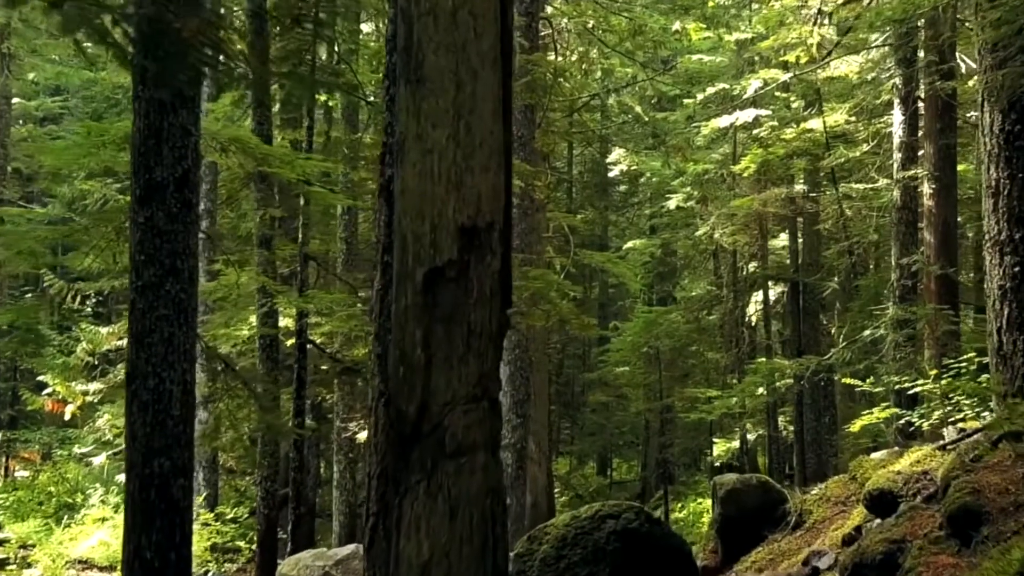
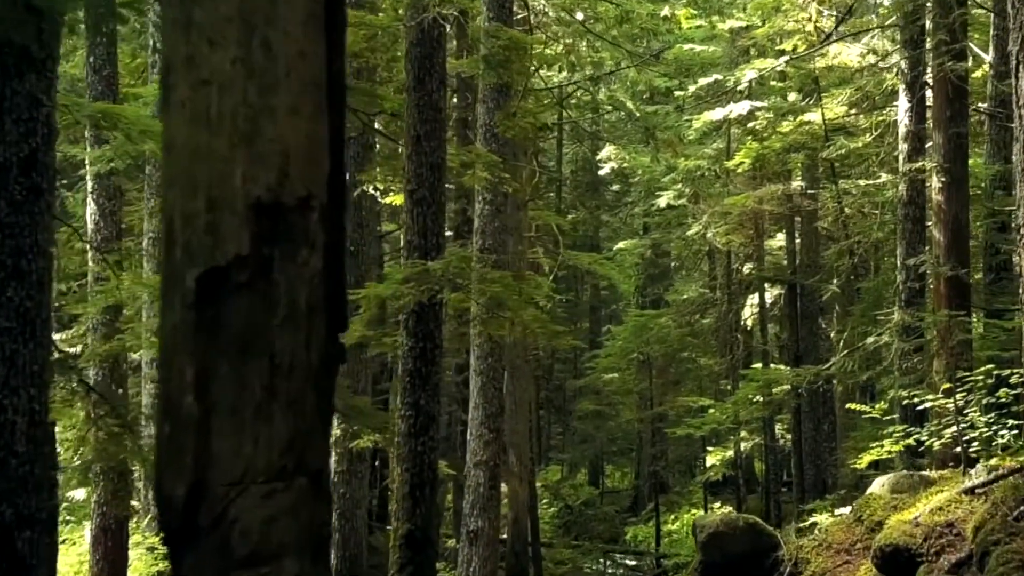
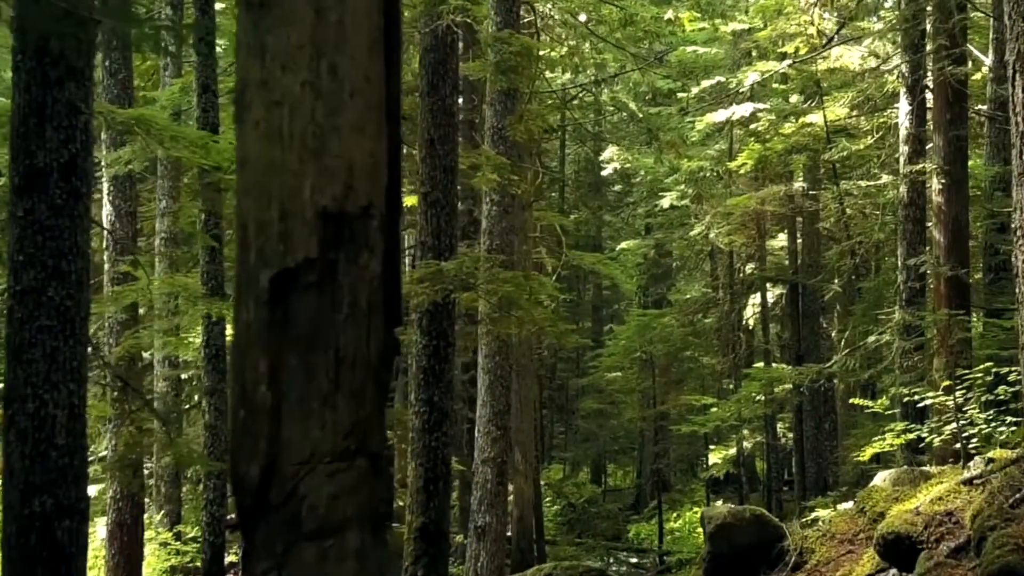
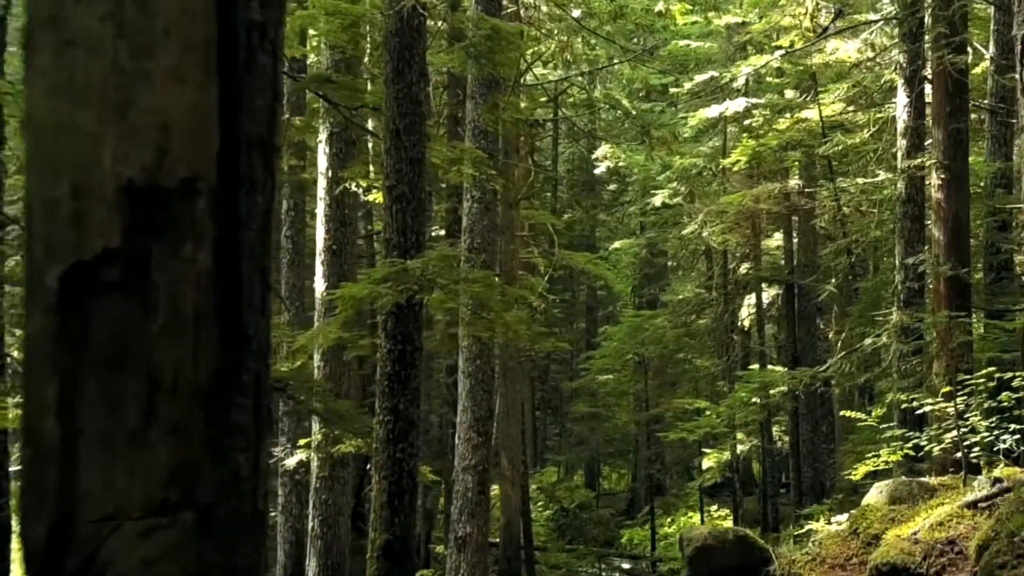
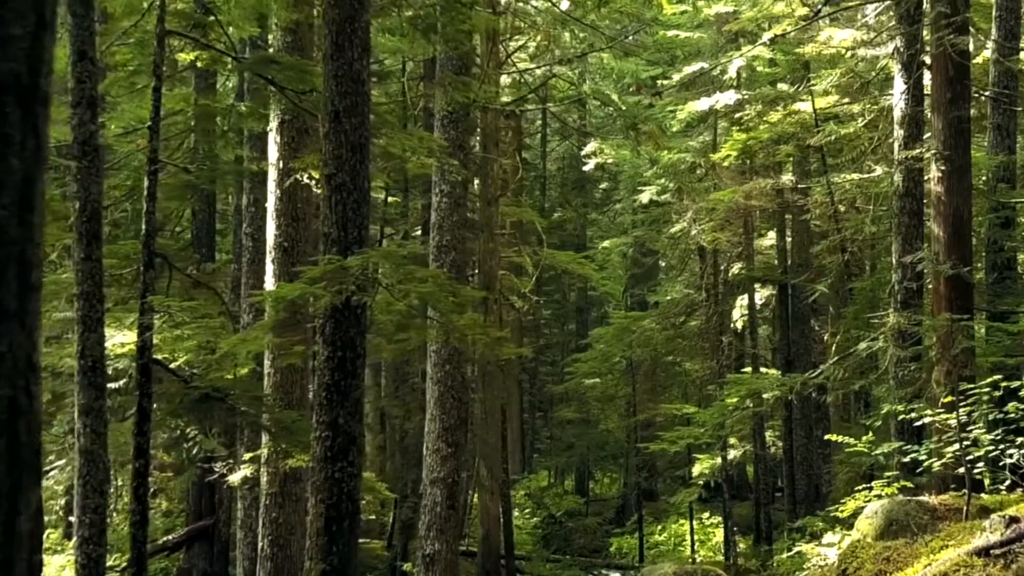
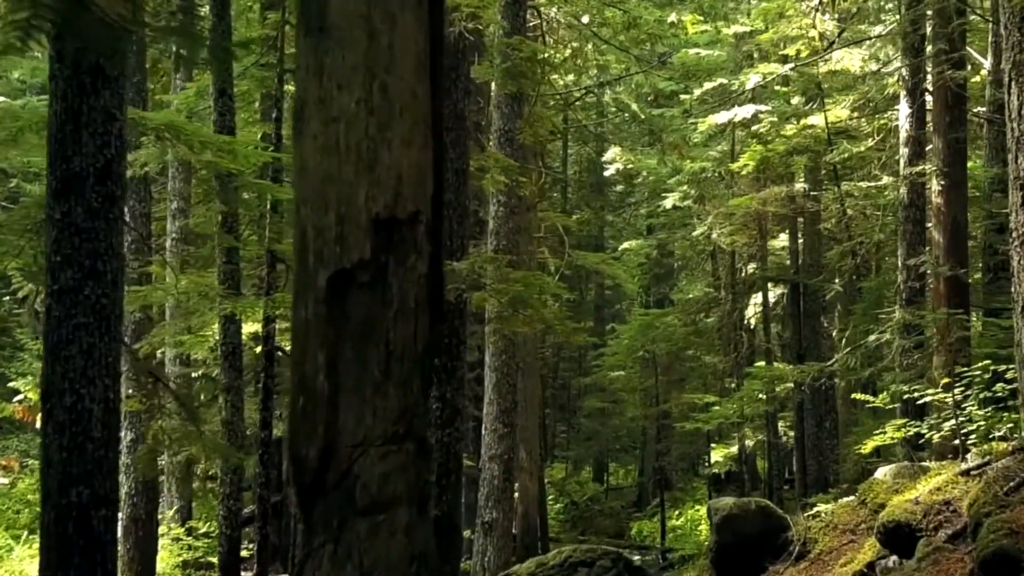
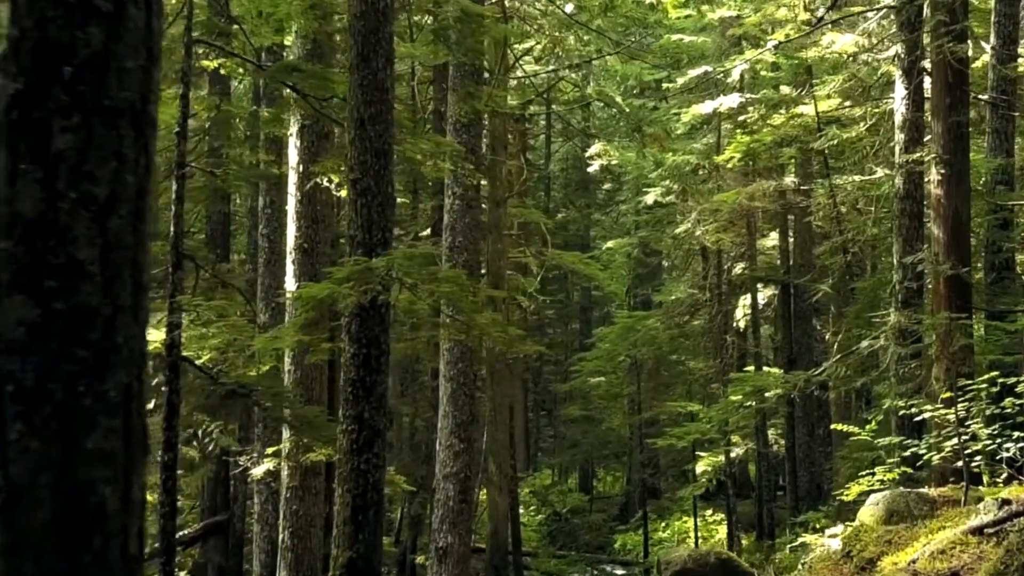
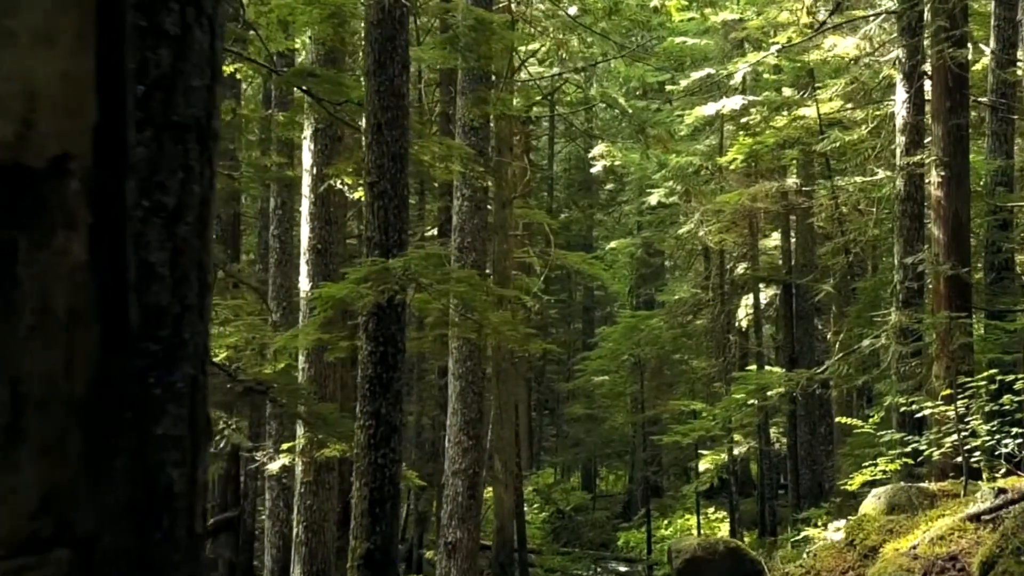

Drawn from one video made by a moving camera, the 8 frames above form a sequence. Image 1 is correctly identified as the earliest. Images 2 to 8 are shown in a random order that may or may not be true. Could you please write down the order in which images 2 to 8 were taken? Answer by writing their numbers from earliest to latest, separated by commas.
6, 3, 2, 4, 8, 7, 5
